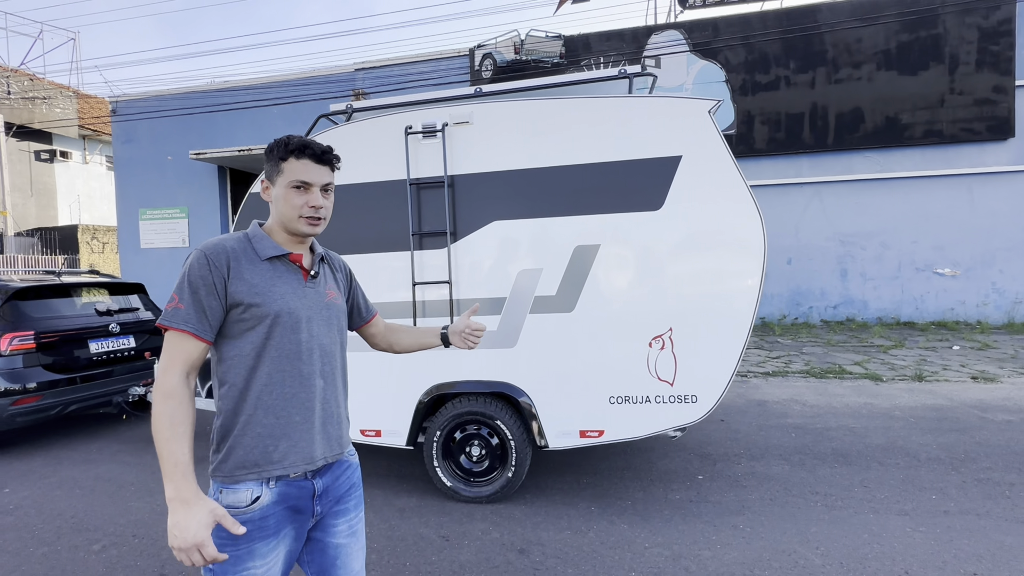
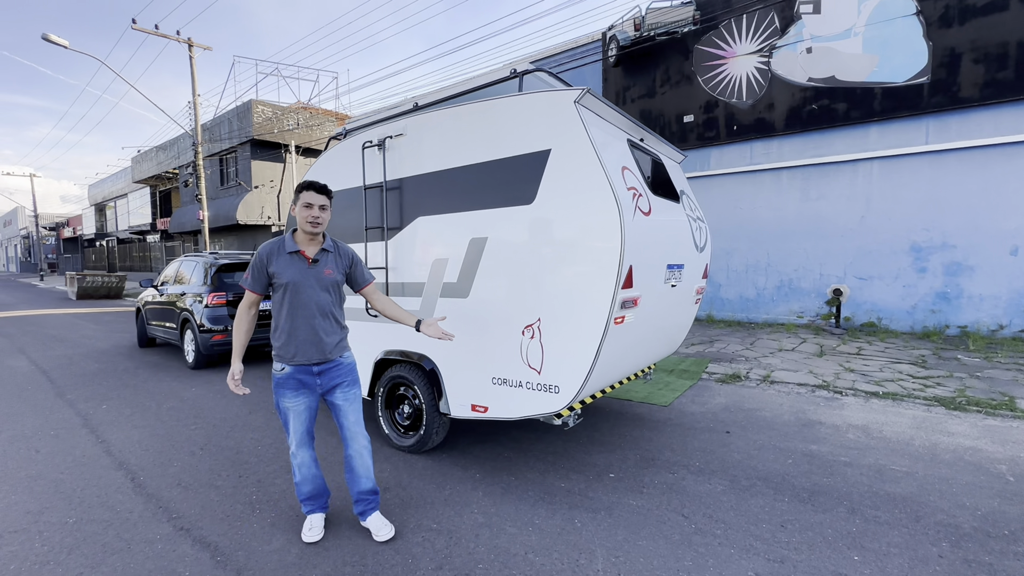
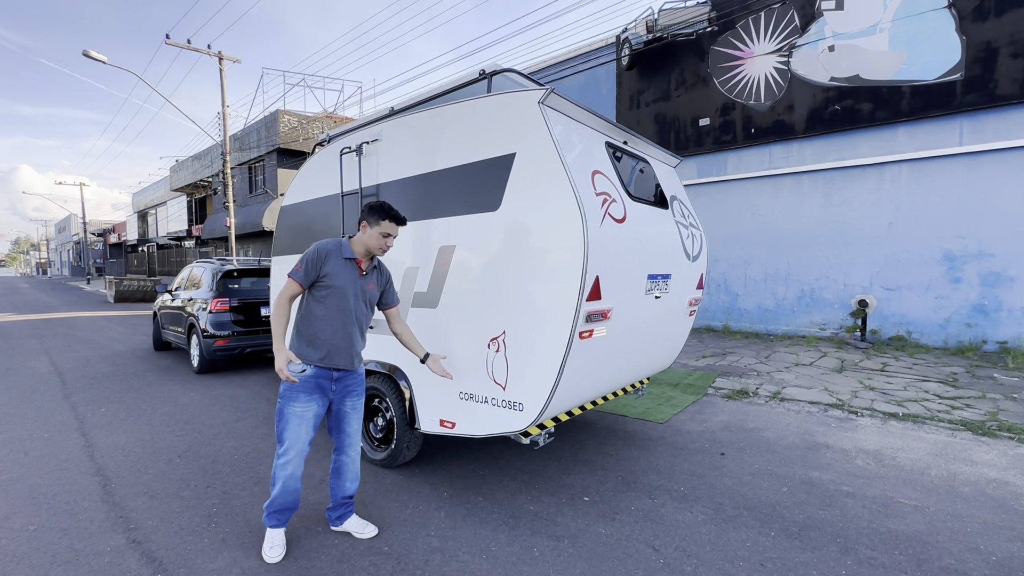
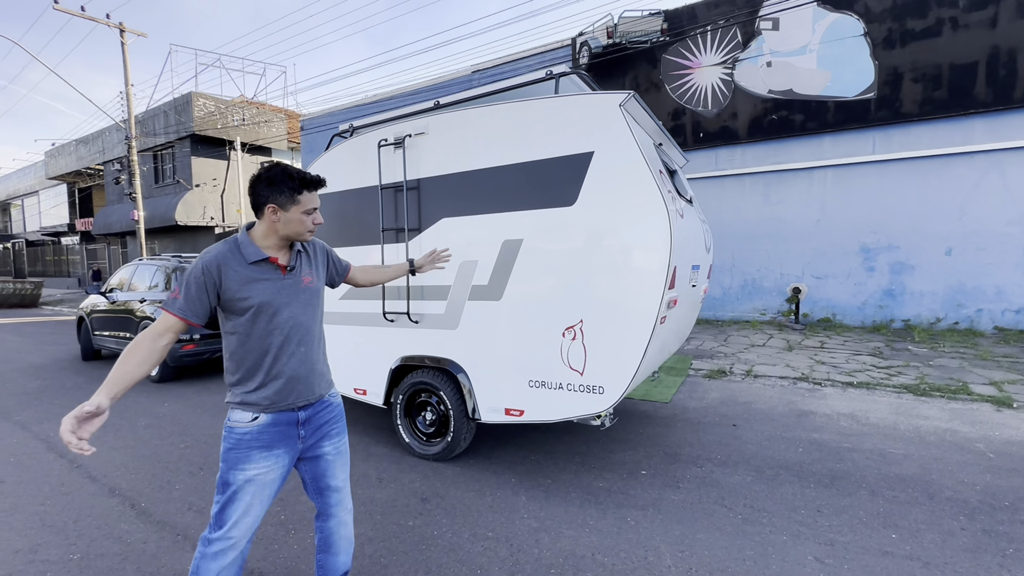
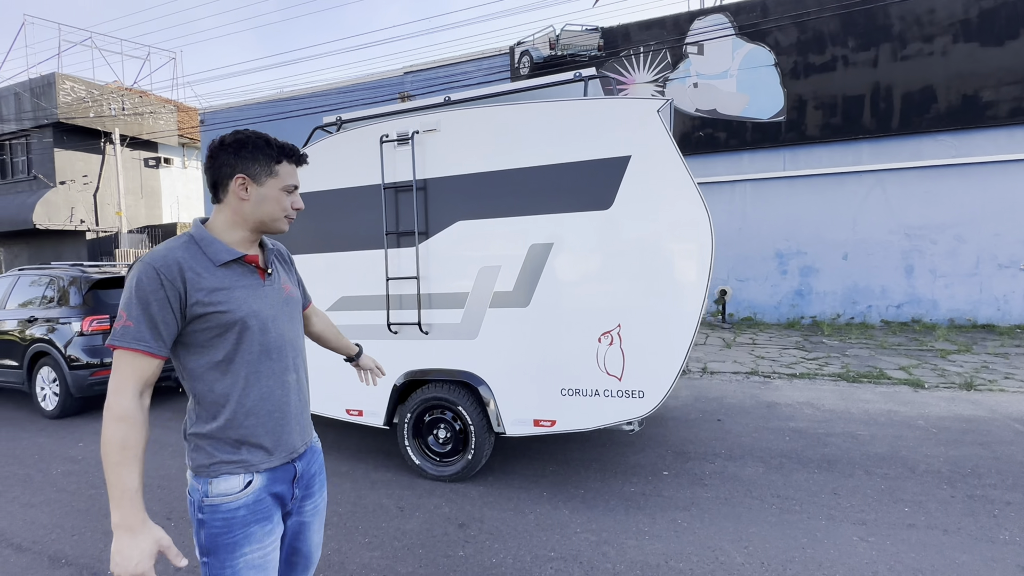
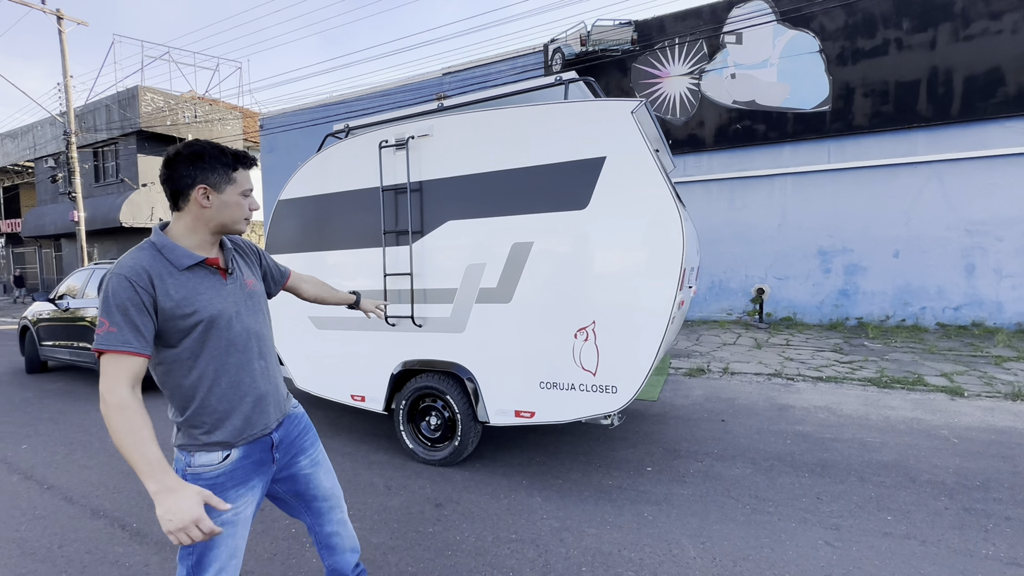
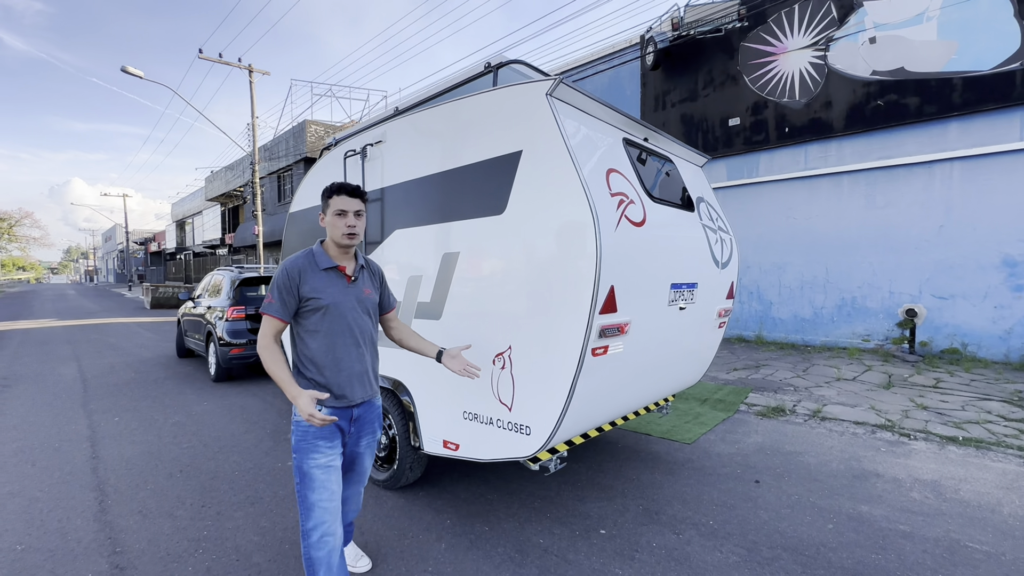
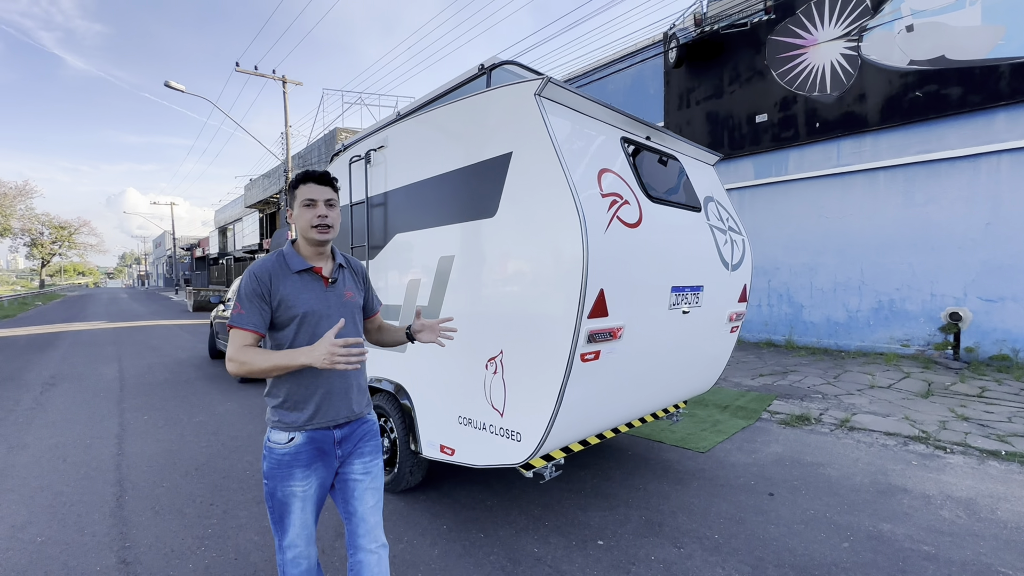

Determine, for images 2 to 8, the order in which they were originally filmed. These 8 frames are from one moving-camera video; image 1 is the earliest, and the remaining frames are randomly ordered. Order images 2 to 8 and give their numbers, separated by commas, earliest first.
5, 6, 4, 2, 3, 7, 8
